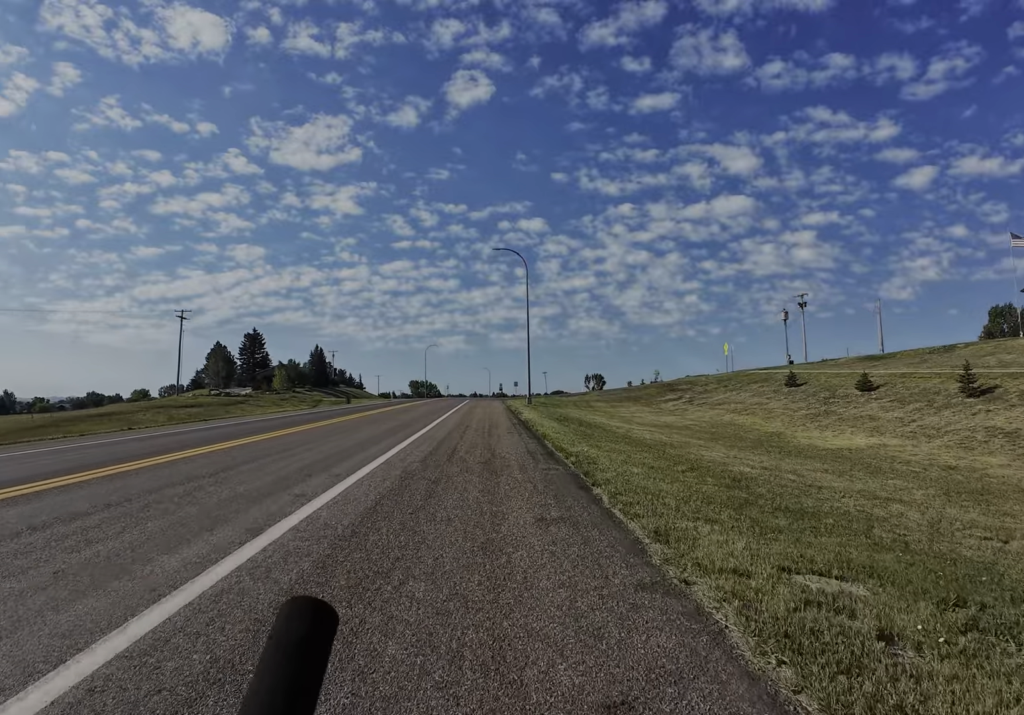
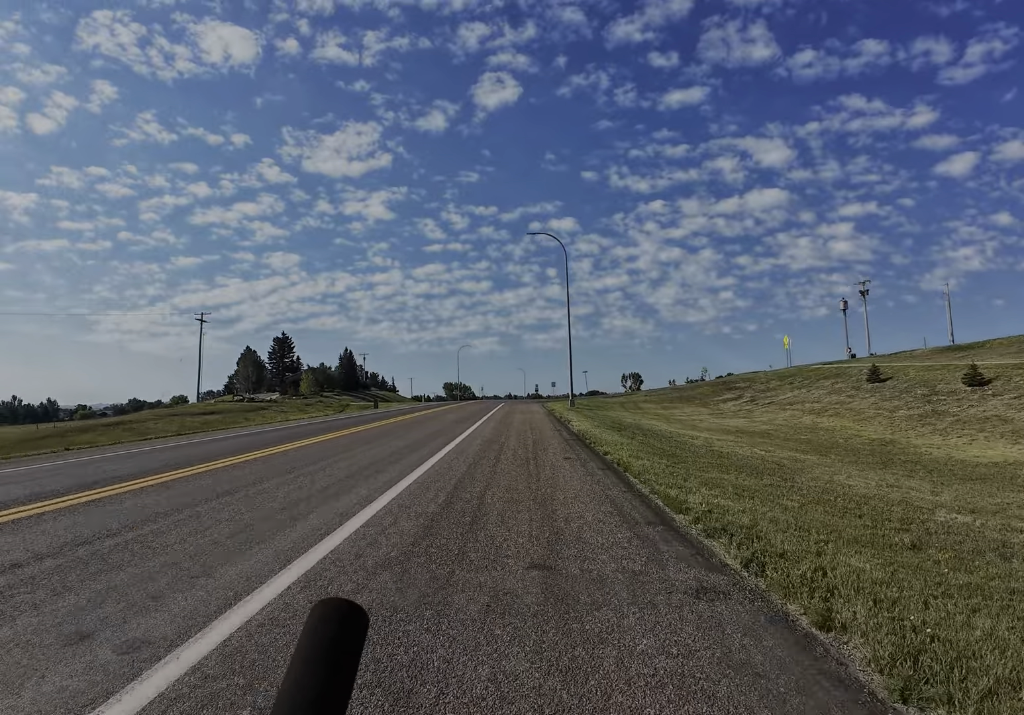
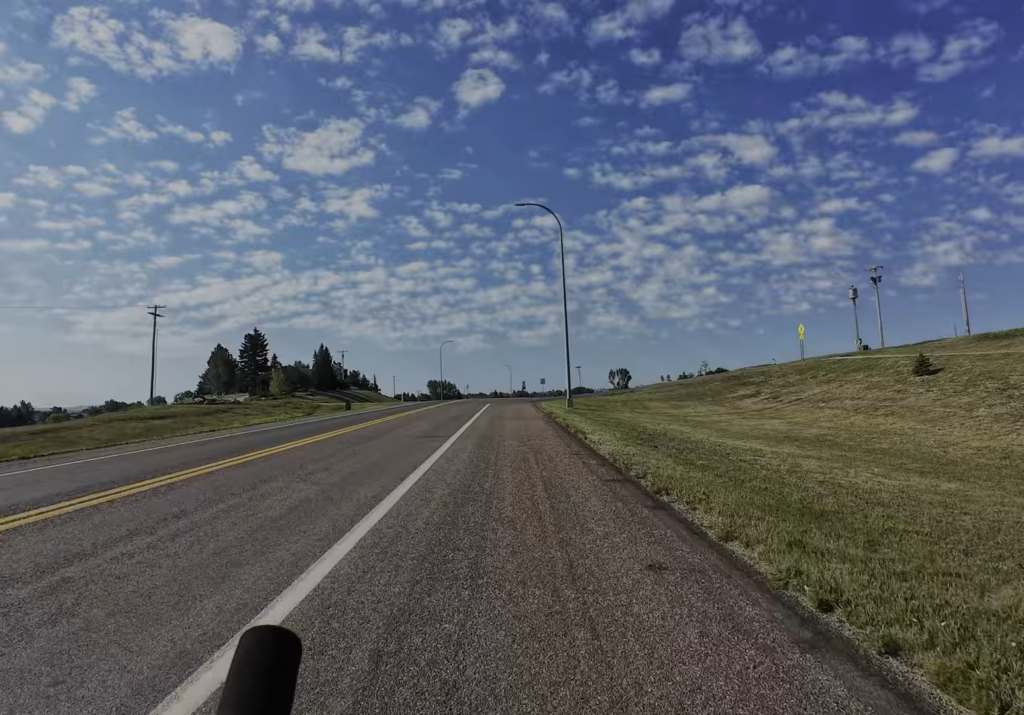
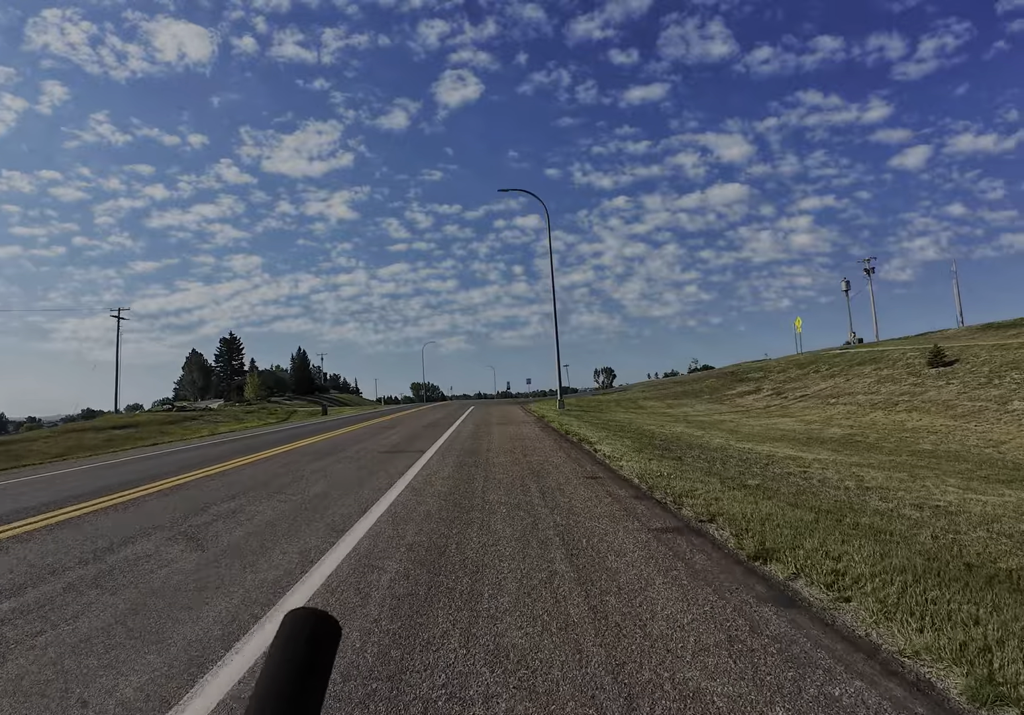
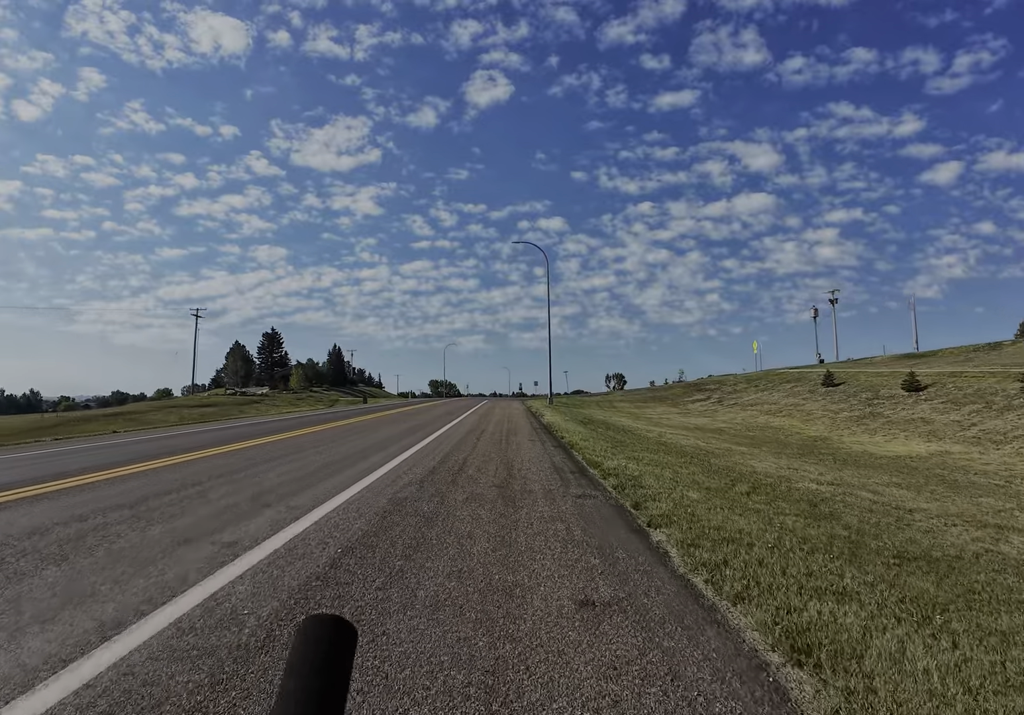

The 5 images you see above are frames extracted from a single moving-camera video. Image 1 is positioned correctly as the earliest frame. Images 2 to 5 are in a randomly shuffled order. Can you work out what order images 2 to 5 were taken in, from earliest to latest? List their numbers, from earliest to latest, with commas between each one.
5, 2, 3, 4
